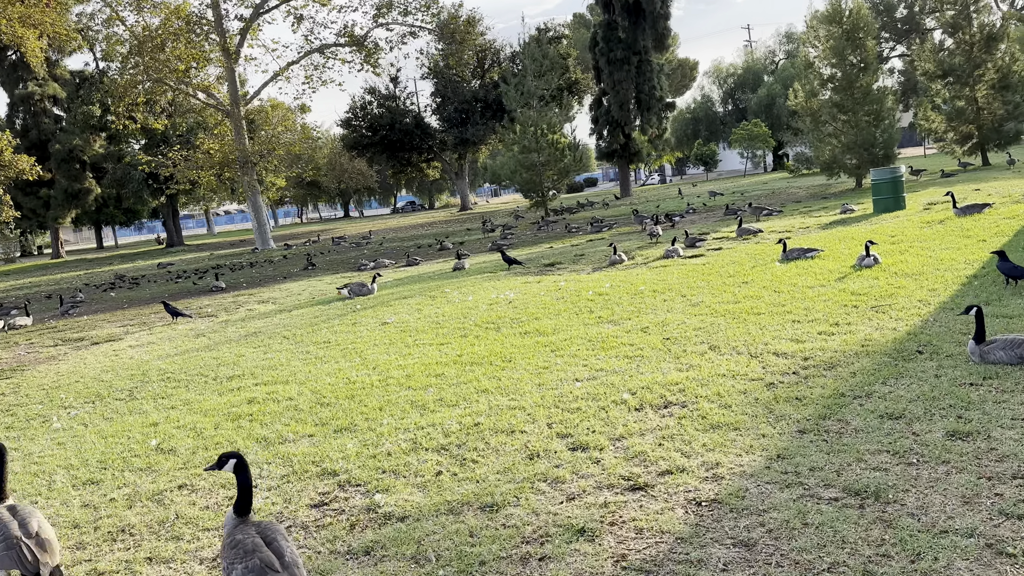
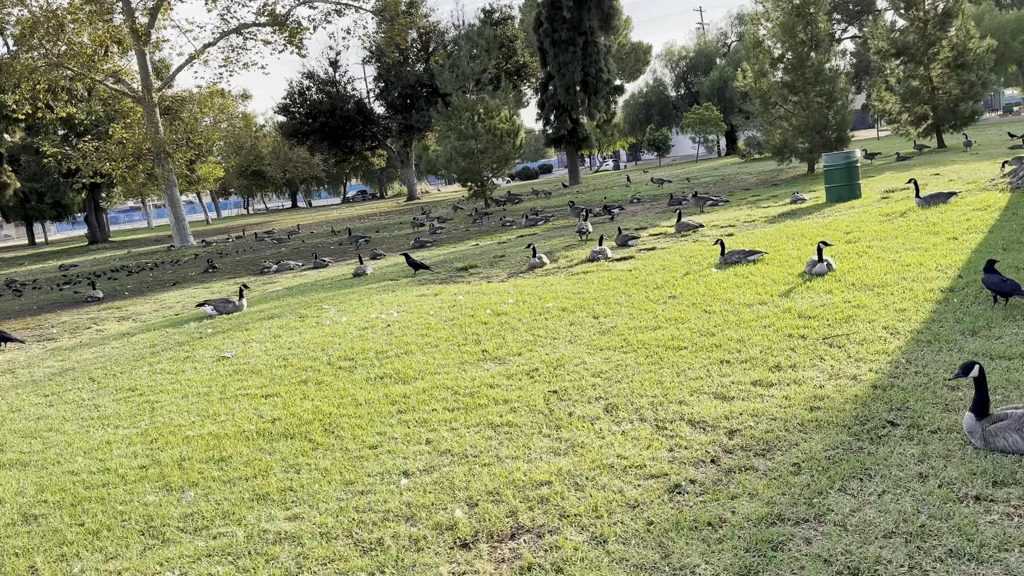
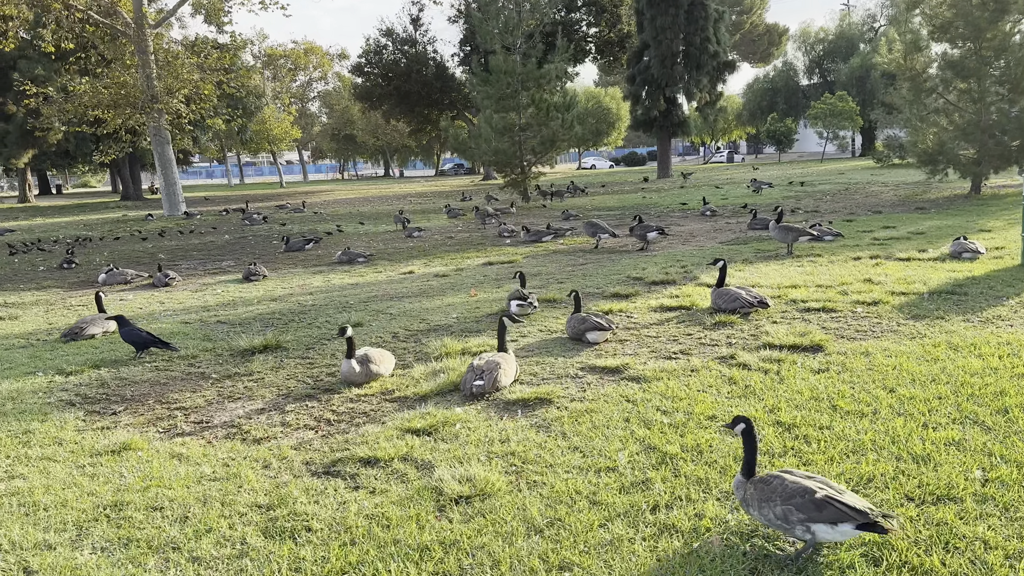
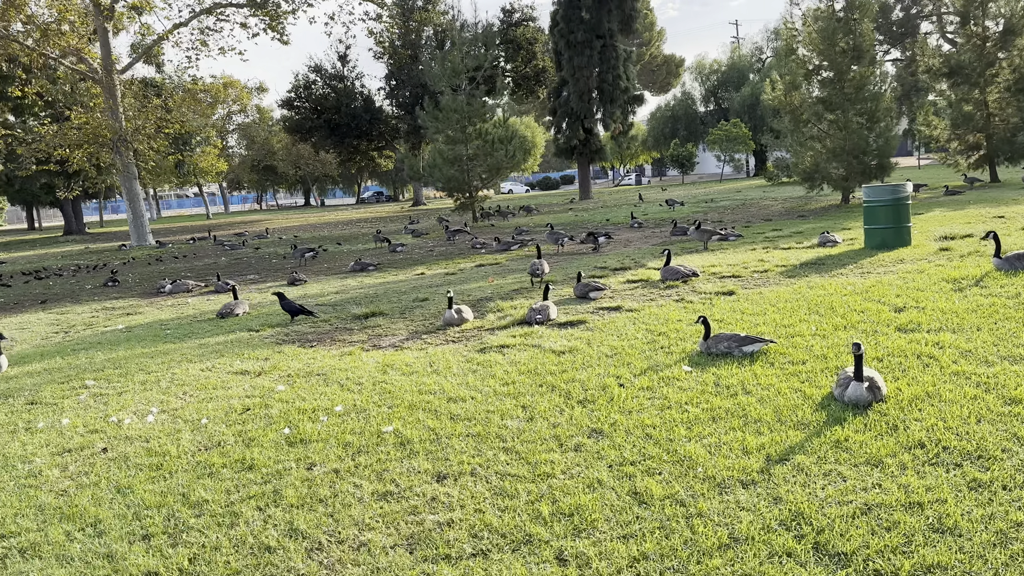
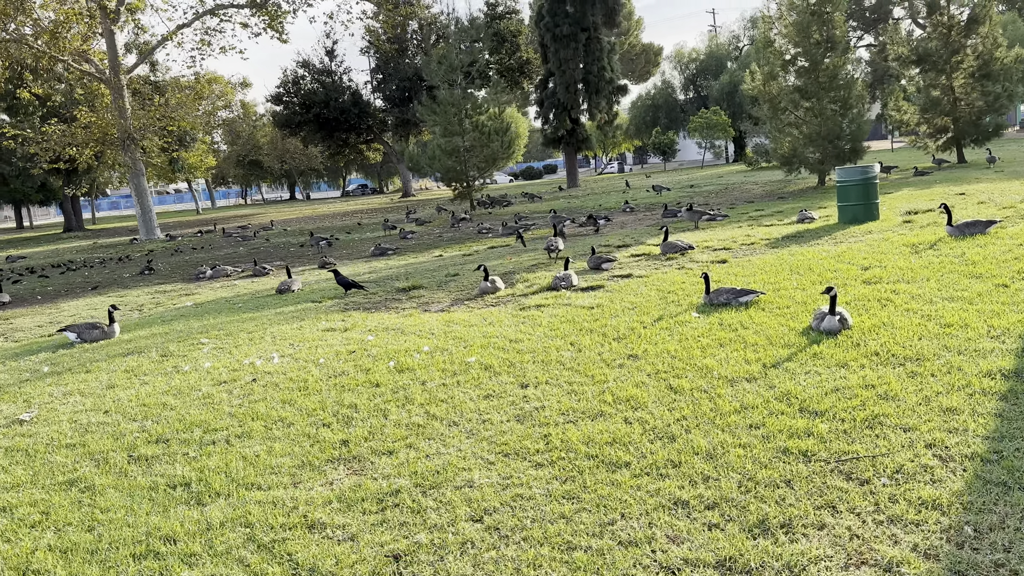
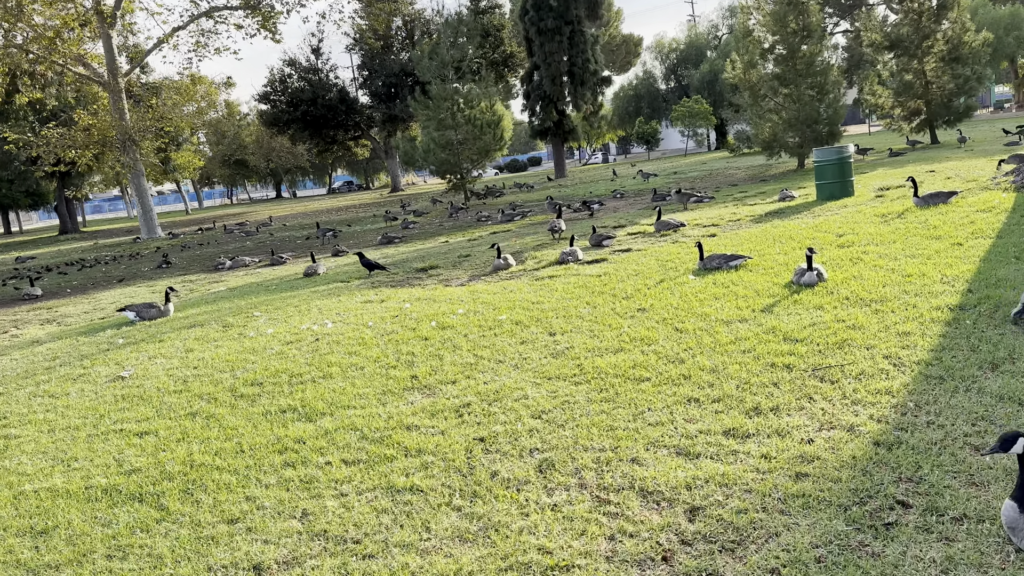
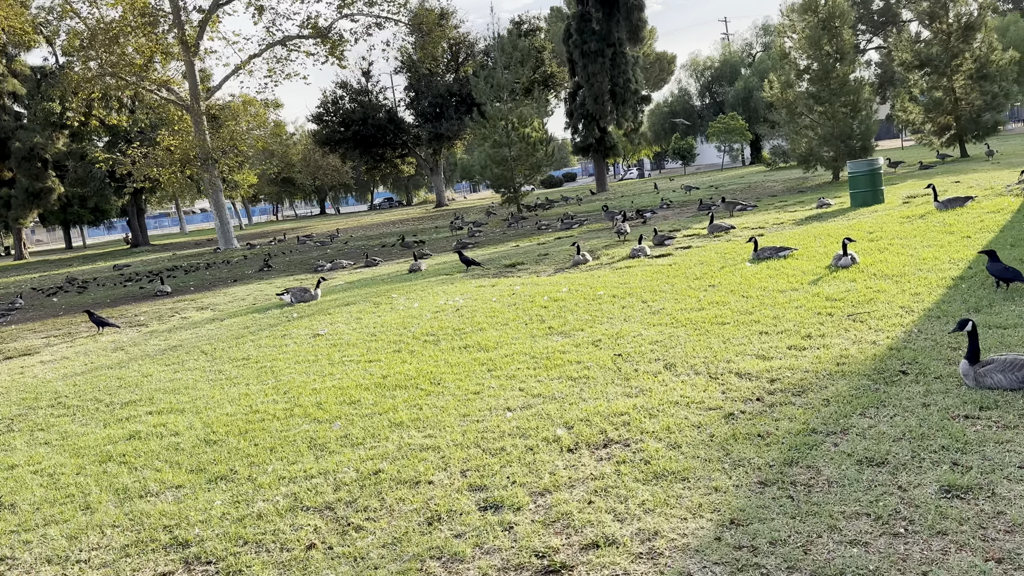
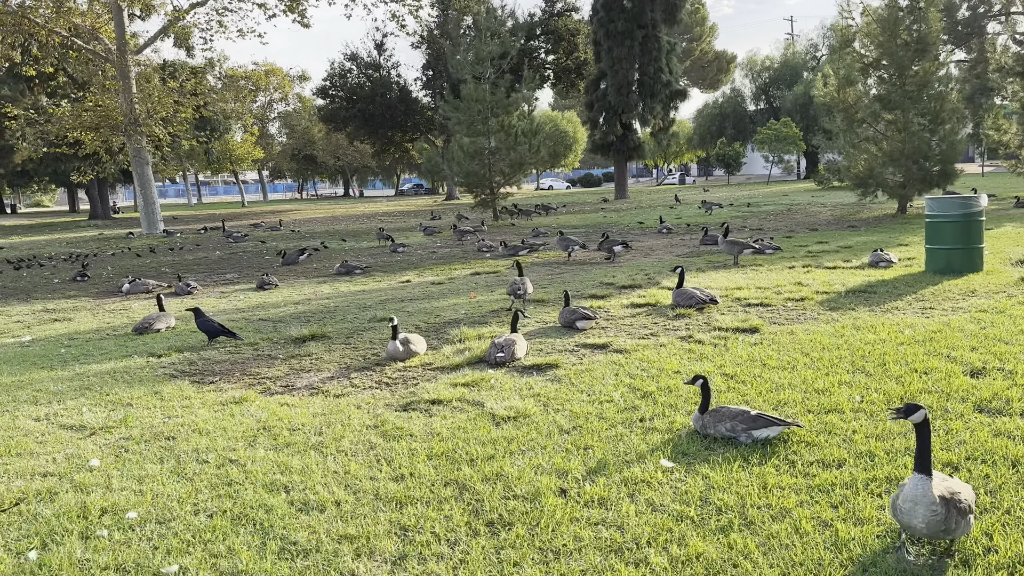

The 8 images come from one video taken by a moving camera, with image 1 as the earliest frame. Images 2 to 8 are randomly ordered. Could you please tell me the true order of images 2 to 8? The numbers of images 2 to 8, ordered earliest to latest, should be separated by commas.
7, 2, 6, 5, 4, 8, 3
